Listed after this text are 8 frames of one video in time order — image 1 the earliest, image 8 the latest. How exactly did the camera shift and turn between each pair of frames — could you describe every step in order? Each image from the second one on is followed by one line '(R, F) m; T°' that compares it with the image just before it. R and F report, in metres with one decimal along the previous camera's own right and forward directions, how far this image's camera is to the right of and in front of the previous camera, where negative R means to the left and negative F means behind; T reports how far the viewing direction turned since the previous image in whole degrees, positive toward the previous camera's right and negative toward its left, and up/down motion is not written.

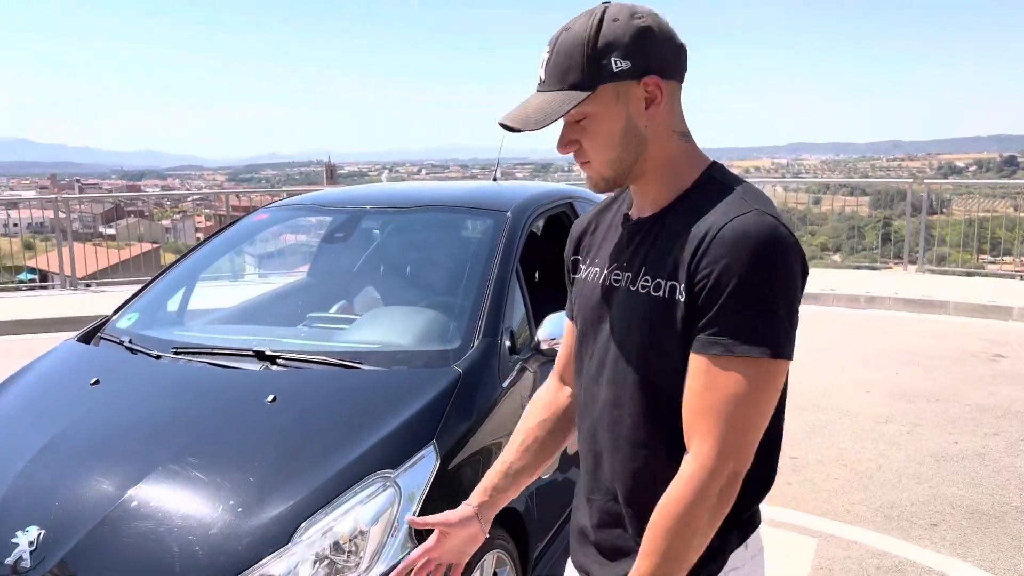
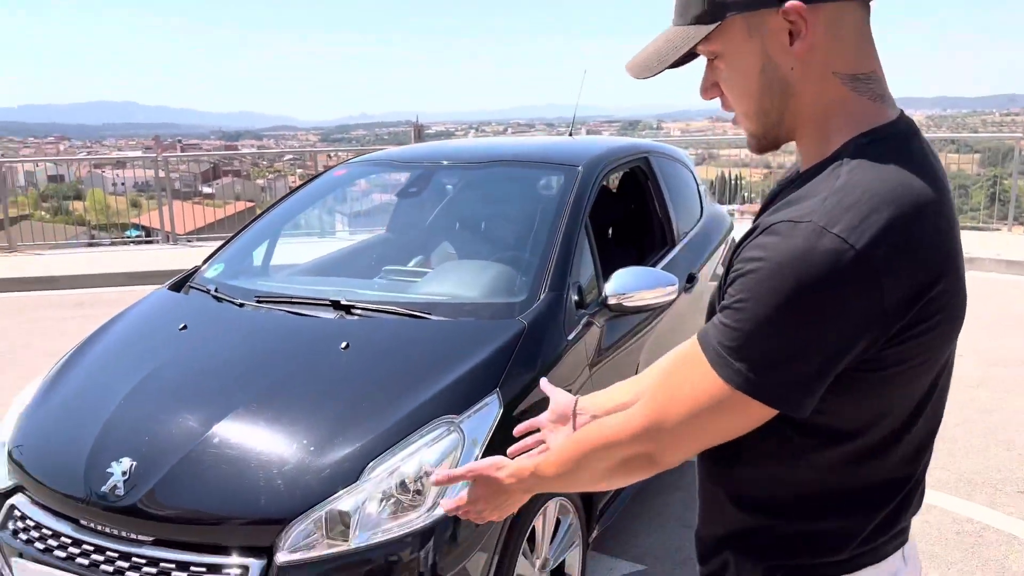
(+0.1, 0.0) m; -6°
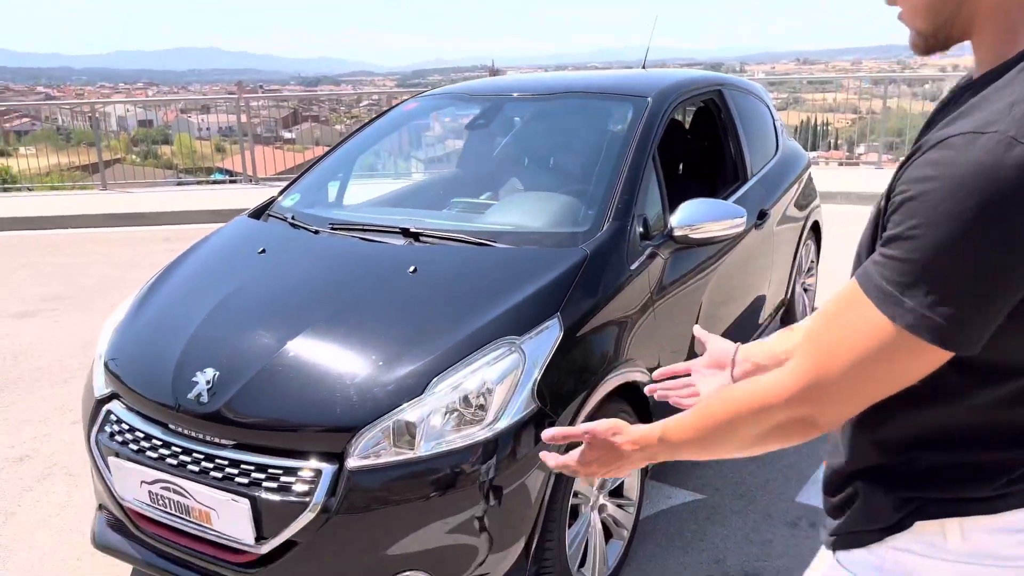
(0.0, 0.0) m; -5°
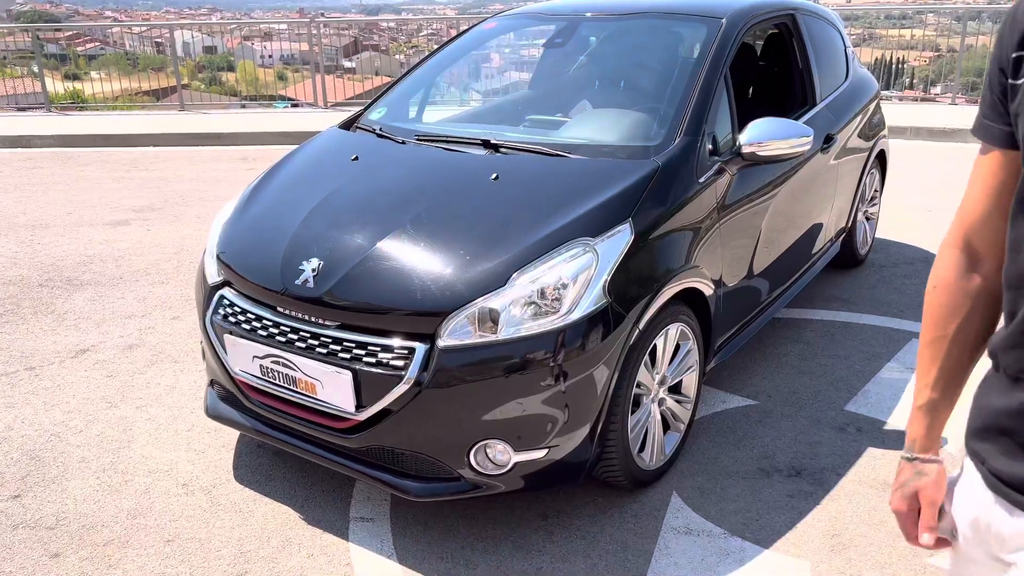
(-0.1, -0.2) m; -4°
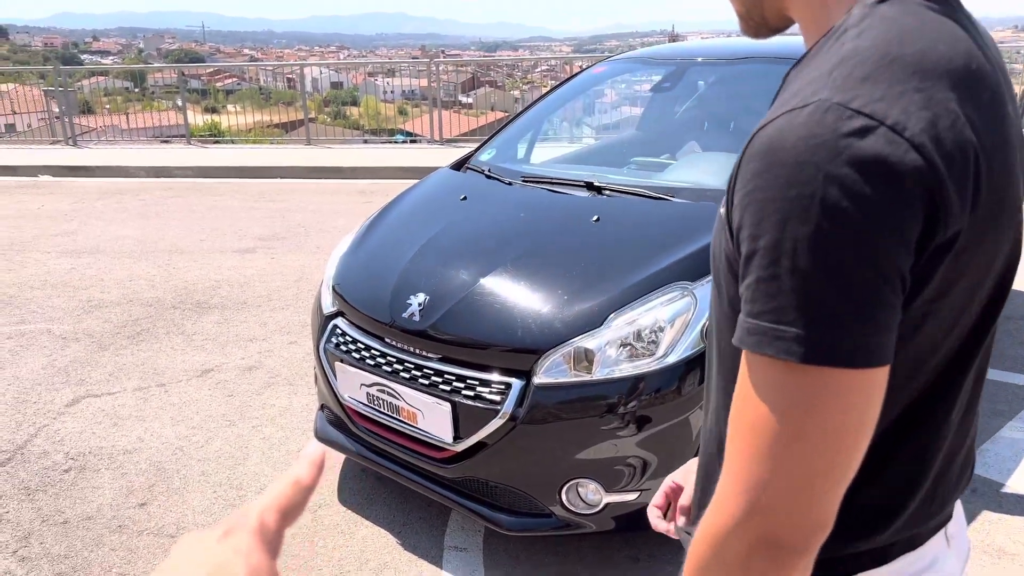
(0.0, -0.1) m; -7°
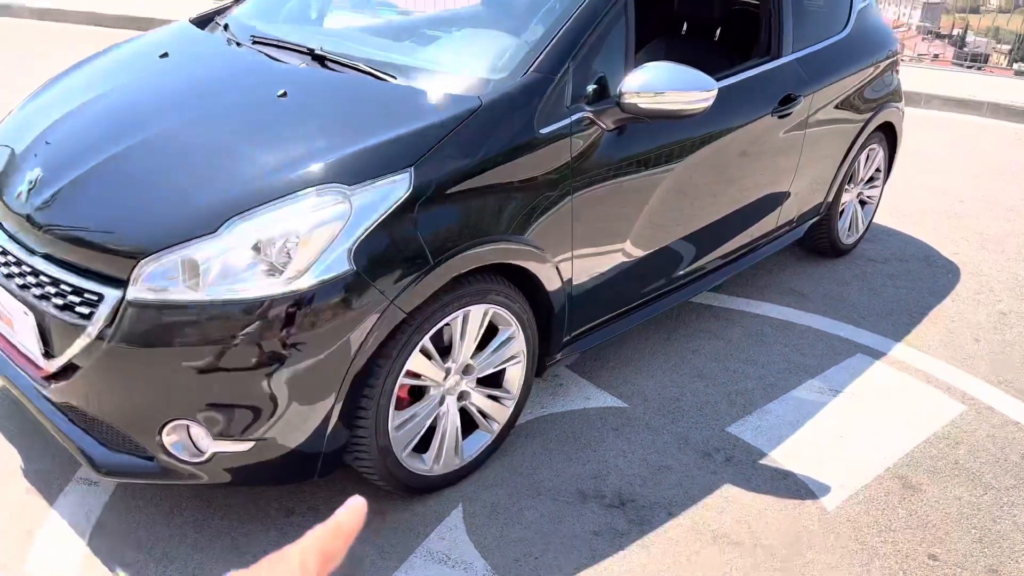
(+0.9, +0.5) m; +2°
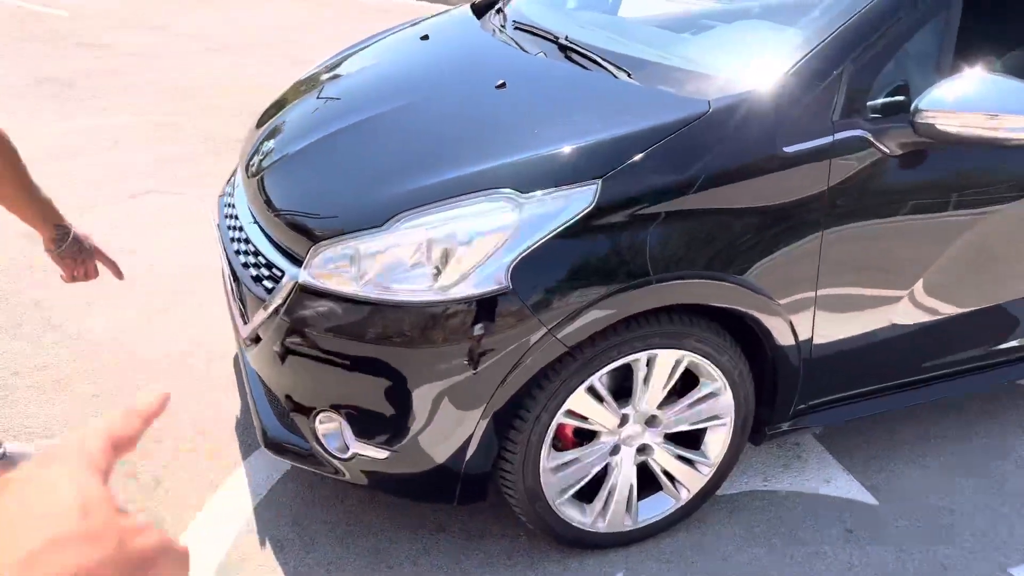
(+0.3, +0.4) m; -24°
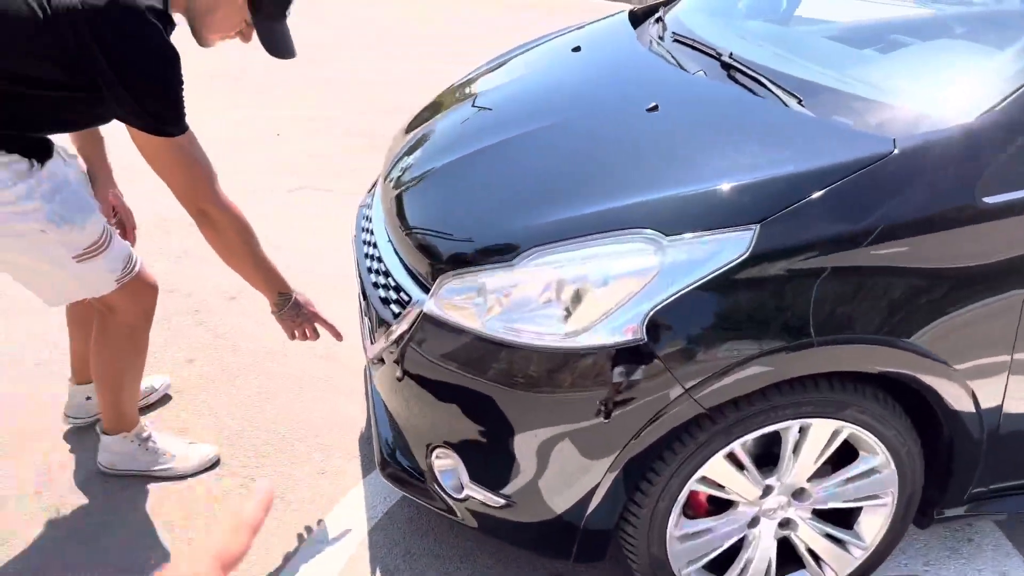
(0.0, +0.1) m; -10°
